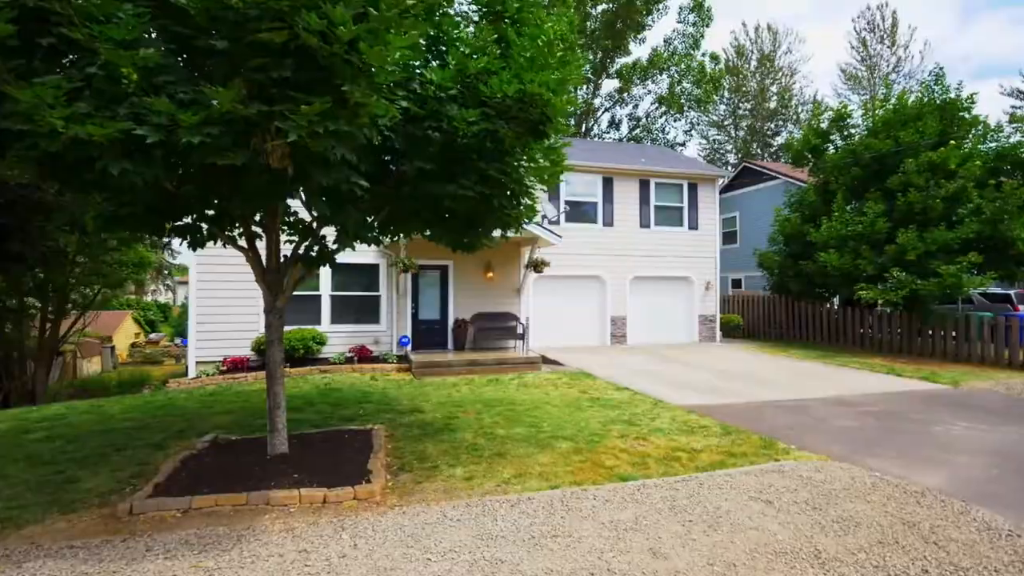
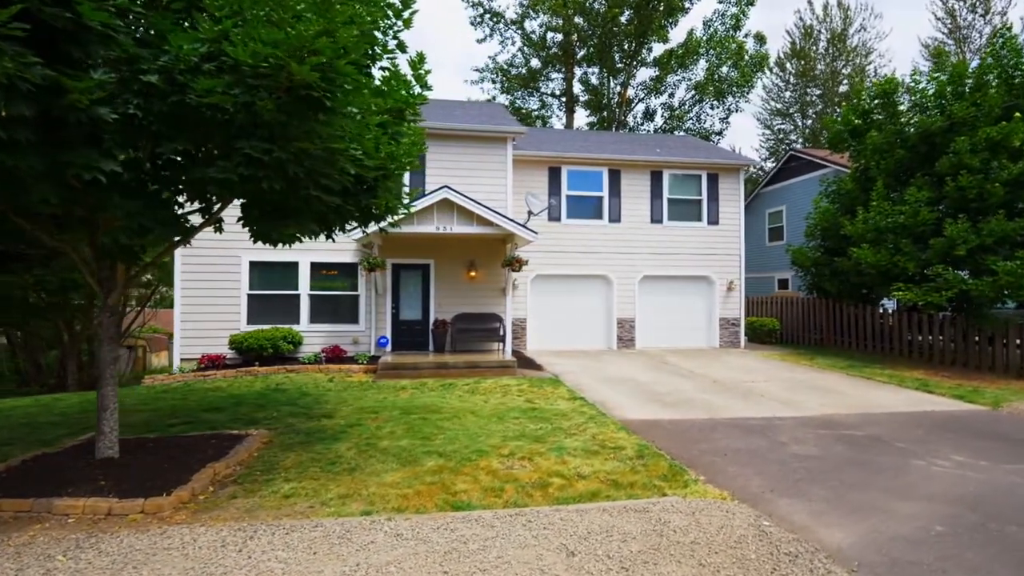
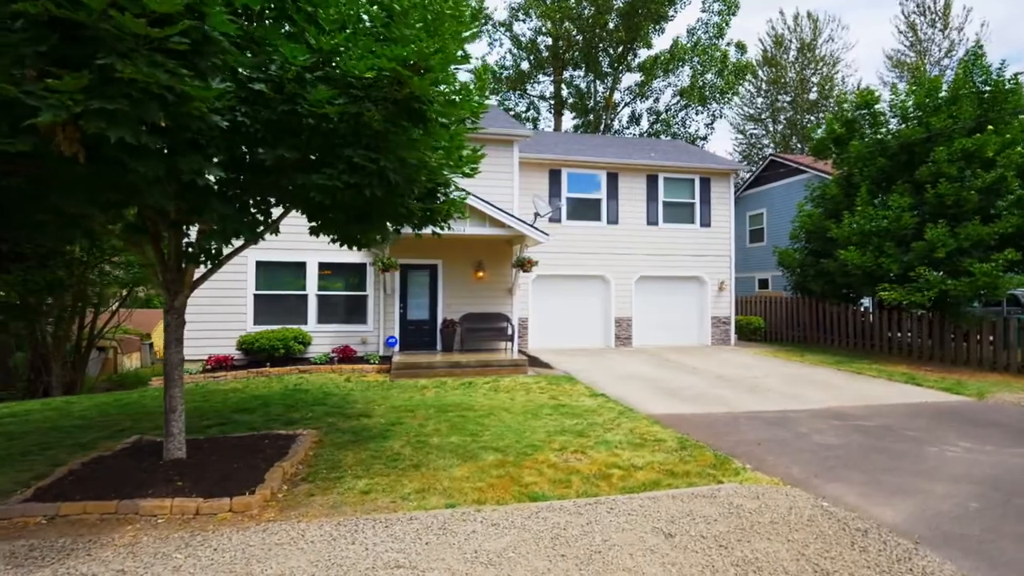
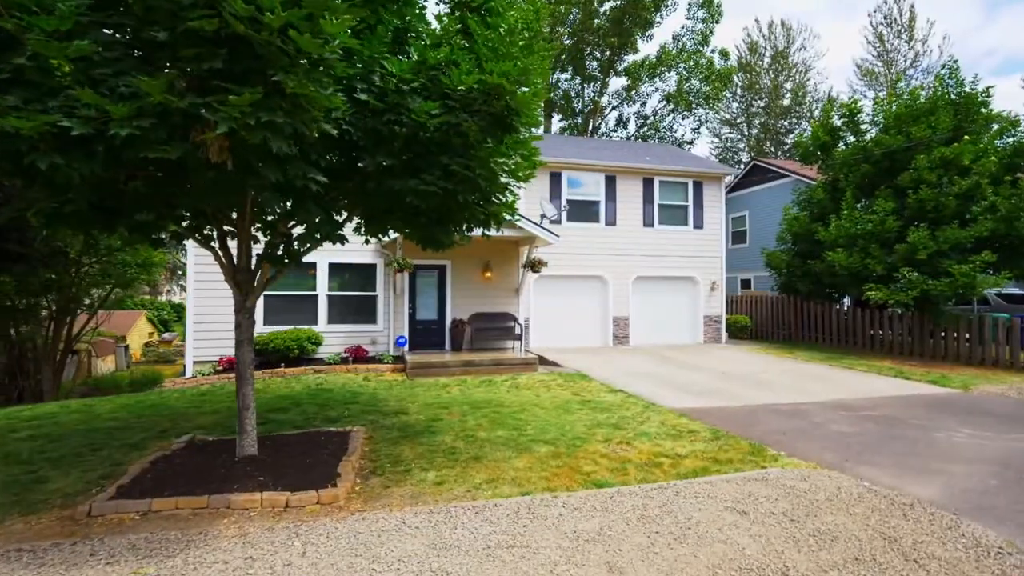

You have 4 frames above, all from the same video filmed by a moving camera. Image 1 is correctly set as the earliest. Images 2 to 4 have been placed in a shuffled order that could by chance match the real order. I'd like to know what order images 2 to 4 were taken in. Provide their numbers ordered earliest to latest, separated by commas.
4, 3, 2
